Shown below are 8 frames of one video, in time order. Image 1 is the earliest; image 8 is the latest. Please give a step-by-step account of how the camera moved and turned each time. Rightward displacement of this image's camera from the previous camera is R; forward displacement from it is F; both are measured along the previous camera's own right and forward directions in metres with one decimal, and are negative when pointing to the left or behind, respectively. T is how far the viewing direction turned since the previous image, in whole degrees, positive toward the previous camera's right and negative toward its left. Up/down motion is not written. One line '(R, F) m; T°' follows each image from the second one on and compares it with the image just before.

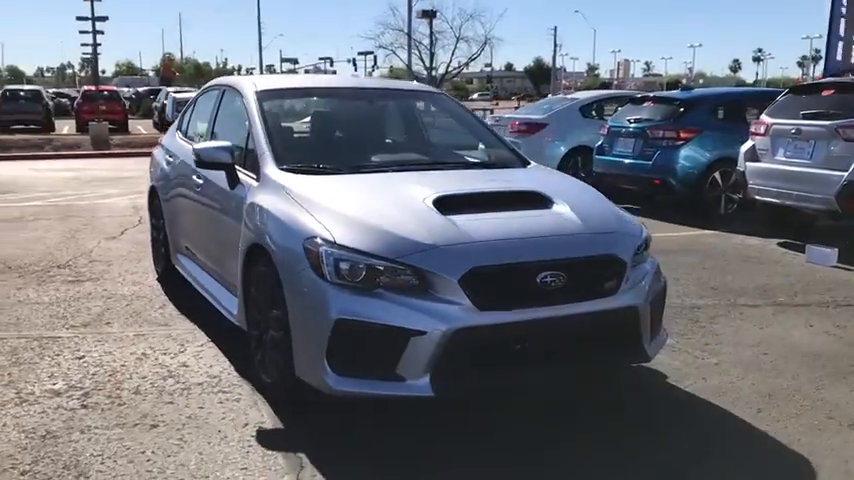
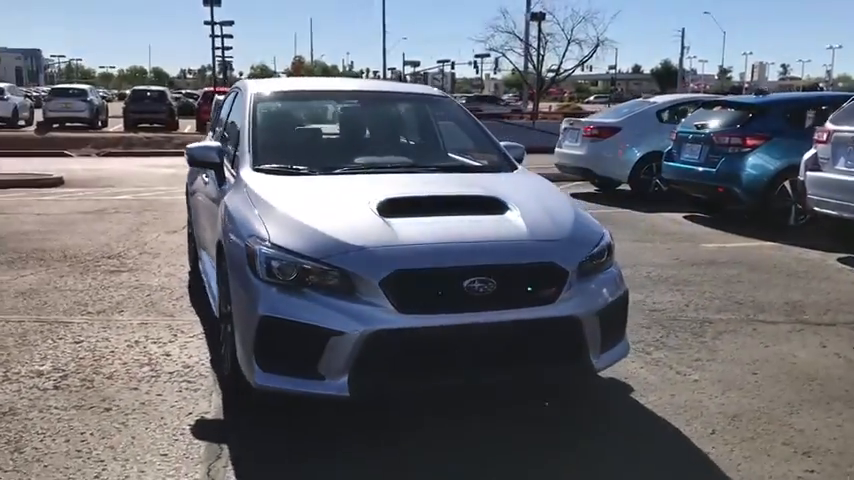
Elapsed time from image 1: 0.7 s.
(+1.0, 0.0) m; -8°
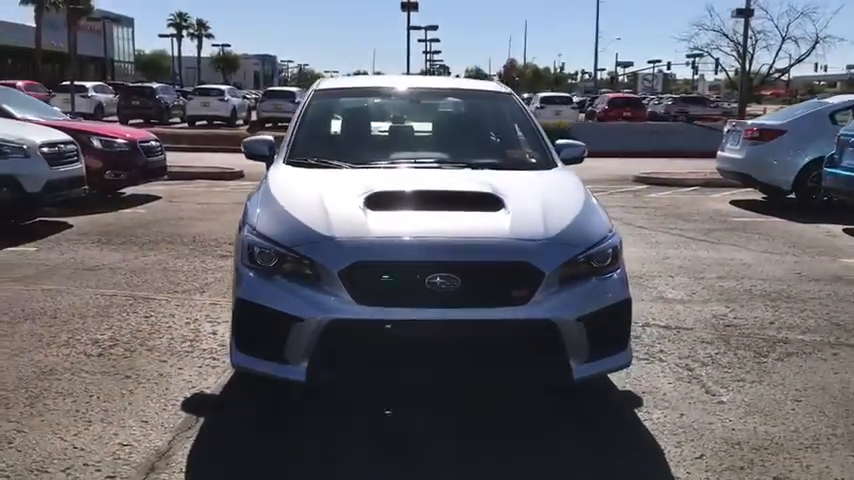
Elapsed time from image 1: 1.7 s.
(+1.2, +0.2) m; -14°
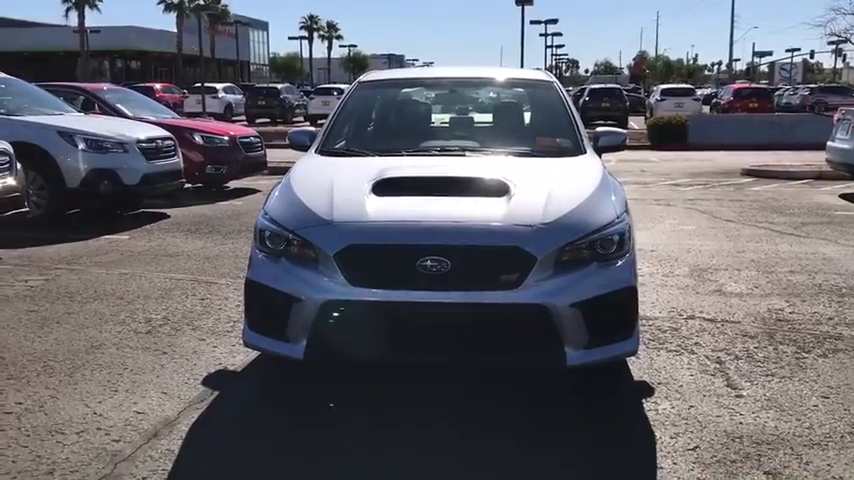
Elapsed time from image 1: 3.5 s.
(+0.7, 0.0) m; -9°
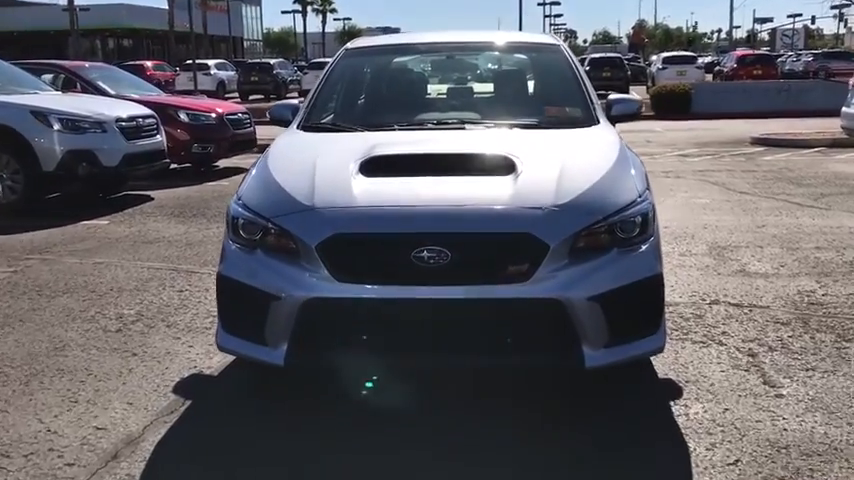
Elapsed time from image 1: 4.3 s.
(0.0, +0.6) m; 0°
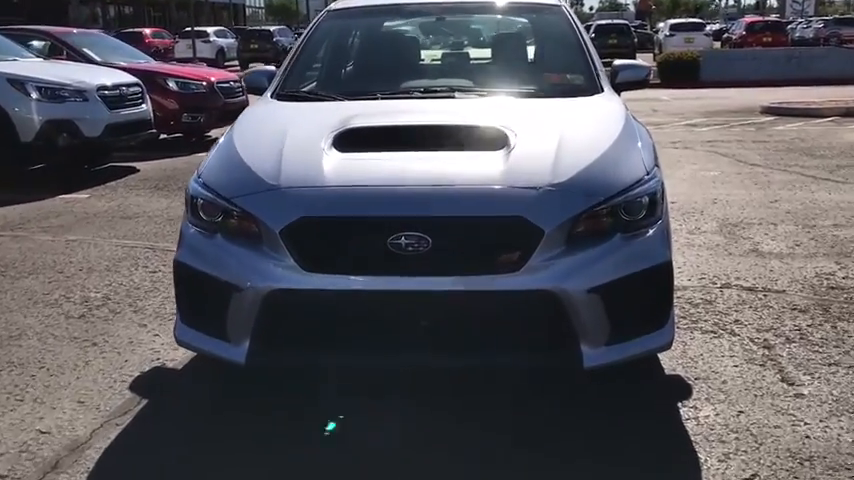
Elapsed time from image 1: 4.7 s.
(+0.1, +0.4) m; 0°
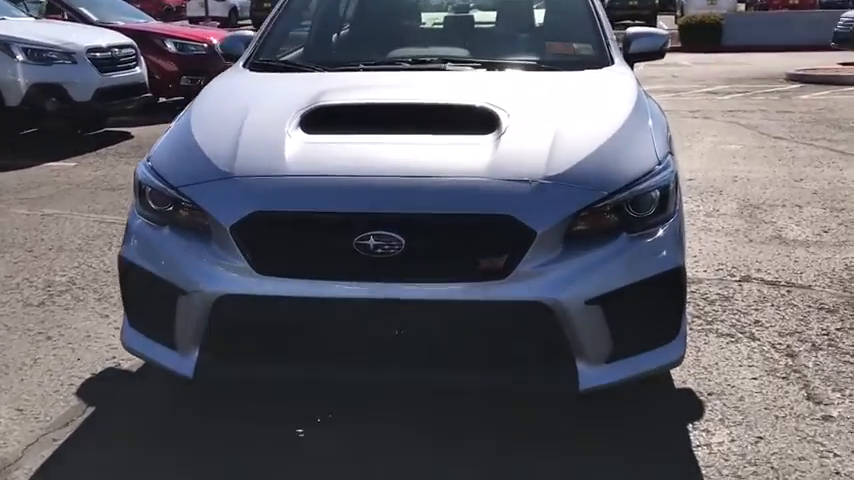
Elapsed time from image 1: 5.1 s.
(+0.1, +0.5) m; -1°
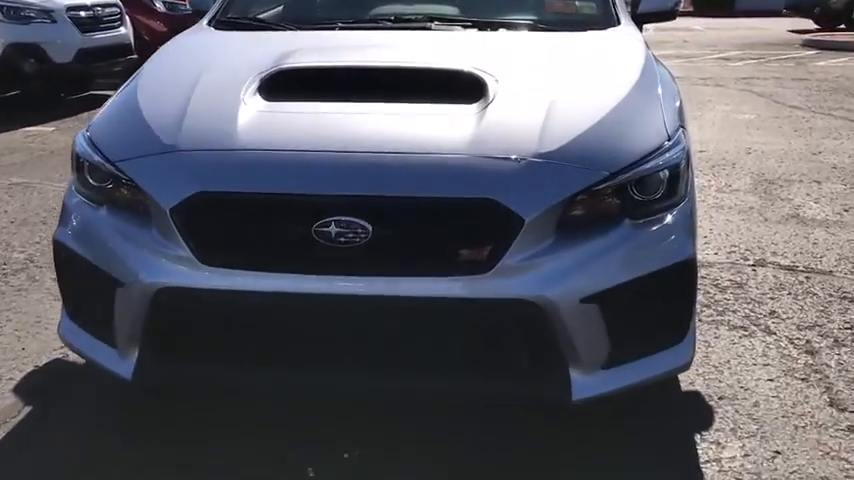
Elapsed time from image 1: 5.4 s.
(+0.1, +0.4) m; 0°
